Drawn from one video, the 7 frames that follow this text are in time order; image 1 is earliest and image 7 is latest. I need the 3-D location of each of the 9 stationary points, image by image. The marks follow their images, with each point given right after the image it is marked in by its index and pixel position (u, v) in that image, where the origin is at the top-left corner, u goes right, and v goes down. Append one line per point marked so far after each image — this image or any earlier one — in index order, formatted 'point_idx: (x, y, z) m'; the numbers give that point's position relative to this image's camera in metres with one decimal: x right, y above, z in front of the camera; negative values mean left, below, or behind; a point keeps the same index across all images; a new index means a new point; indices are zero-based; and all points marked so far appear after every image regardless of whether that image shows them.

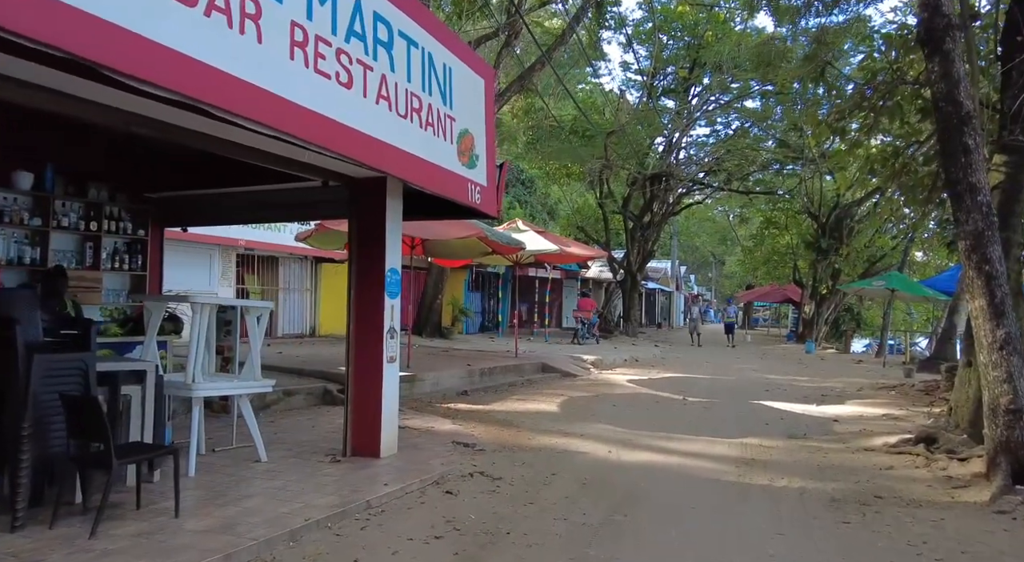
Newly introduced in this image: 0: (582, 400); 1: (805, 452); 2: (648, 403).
0: (+1.0, -1.7, +12.6) m
1: (+2.9, -1.7, +8.6) m
2: (+1.9, -1.7, +12.6) m
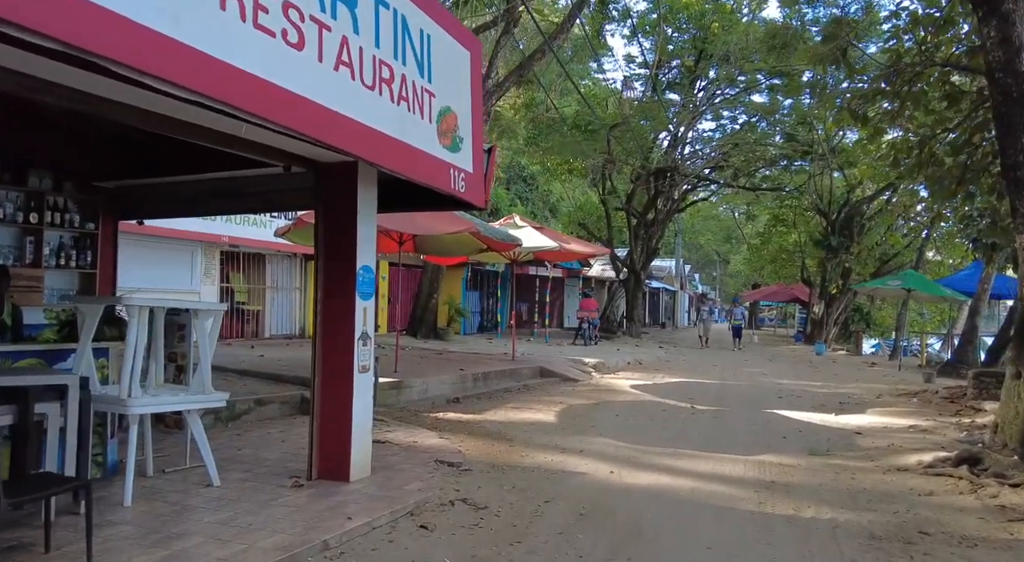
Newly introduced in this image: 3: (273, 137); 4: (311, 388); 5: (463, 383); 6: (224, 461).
0: (+0.9, -1.7, +11.7) m
1: (+2.8, -1.7, +7.7) m
2: (+1.9, -1.7, +11.7) m
3: (-1.6, +1.0, +6.1) m
4: (-1.5, -0.8, +6.6) m
5: (-0.7, -1.5, +12.7) m
6: (-2.4, -1.5, +7.5) m
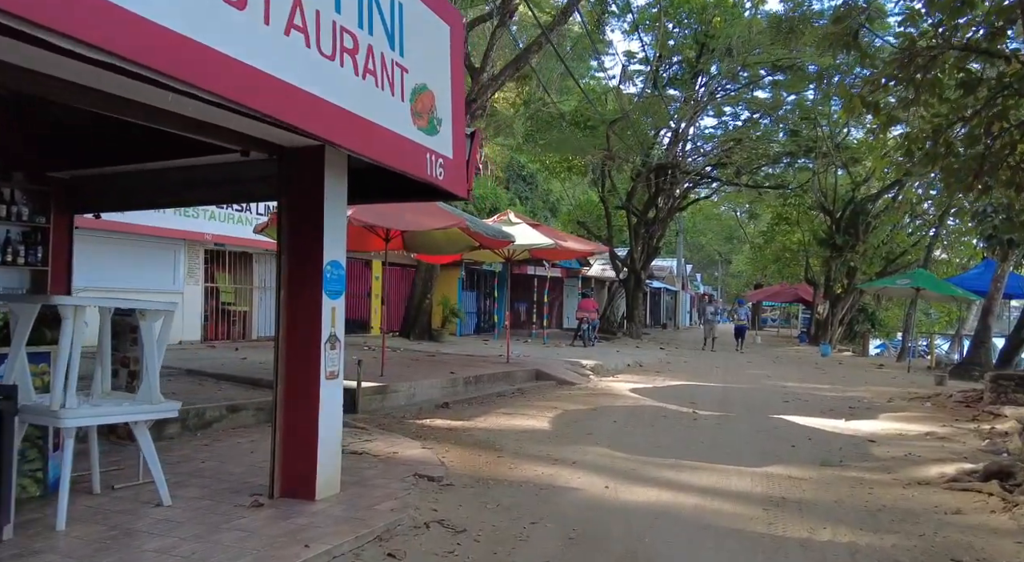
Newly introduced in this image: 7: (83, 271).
0: (+0.8, -1.7, +11.1) m
1: (+2.7, -1.7, +7.0) m
2: (+1.8, -1.7, +11.0) m
3: (-1.8, +1.0, +5.4) m
4: (-1.6, -0.8, +6.0) m
5: (-0.8, -1.5, +12.1) m
6: (-2.6, -1.5, +6.9) m
7: (-7.1, +0.2, +14.7) m
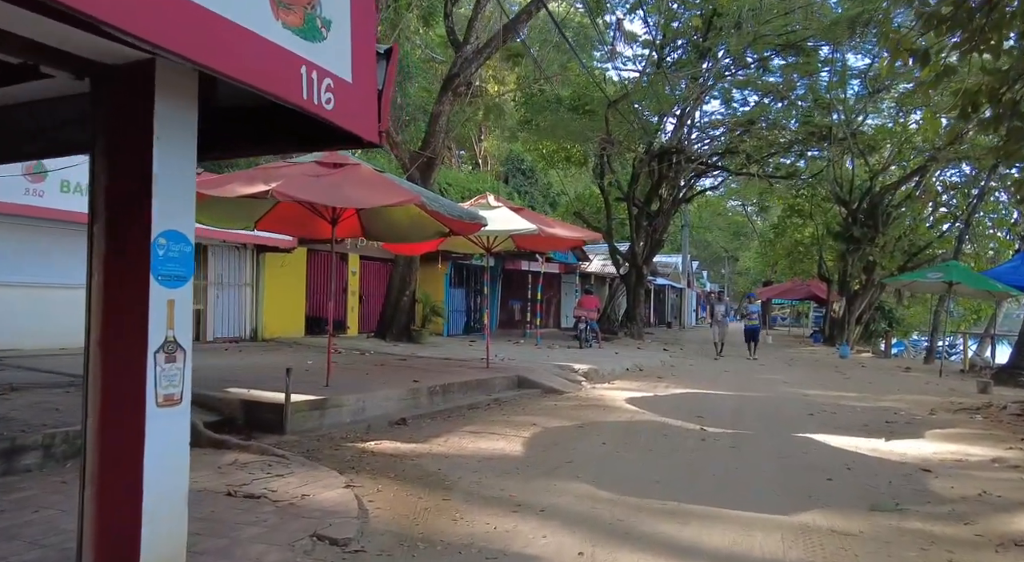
0: (+0.5, -1.6, +9.1) m
1: (+2.3, -1.5, +5.1) m
2: (+1.4, -1.6, +9.1) m
3: (-2.1, +1.1, +3.5) m
4: (-2.0, -0.7, +4.1) m
5: (-1.1, -1.3, +10.1) m
6: (-2.9, -1.4, +4.9) m
7: (-7.4, +0.3, +12.8) m
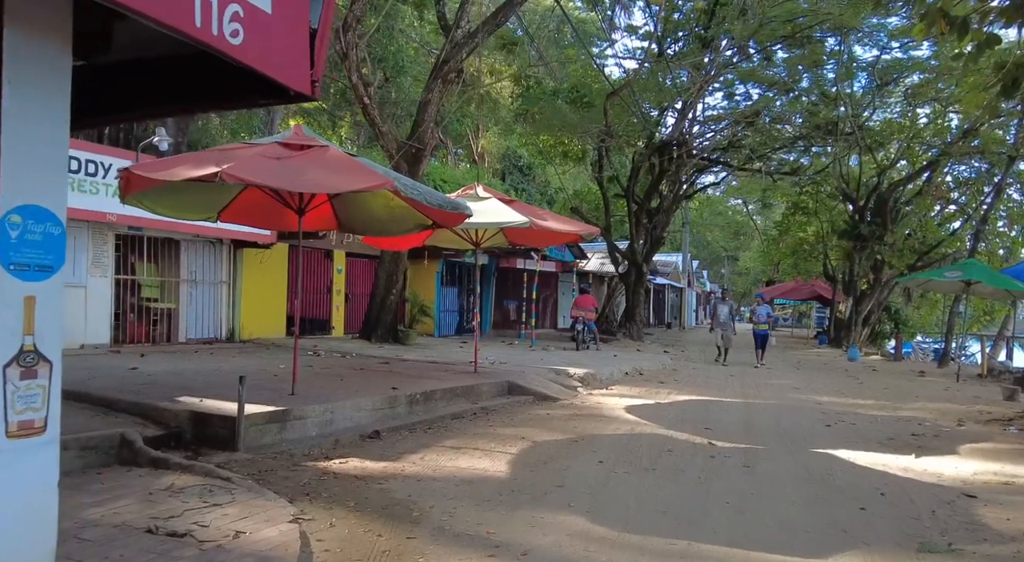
0: (+0.4, -1.5, +8.1) m
1: (+2.2, -1.5, +4.1) m
2: (+1.3, -1.6, +8.1) m
3: (-2.2, +1.1, +2.5) m
4: (-2.1, -0.7, +3.1) m
5: (-1.3, -1.3, +9.1) m
6: (-3.0, -1.4, +3.9) m
7: (-7.6, +0.3, +11.8) m
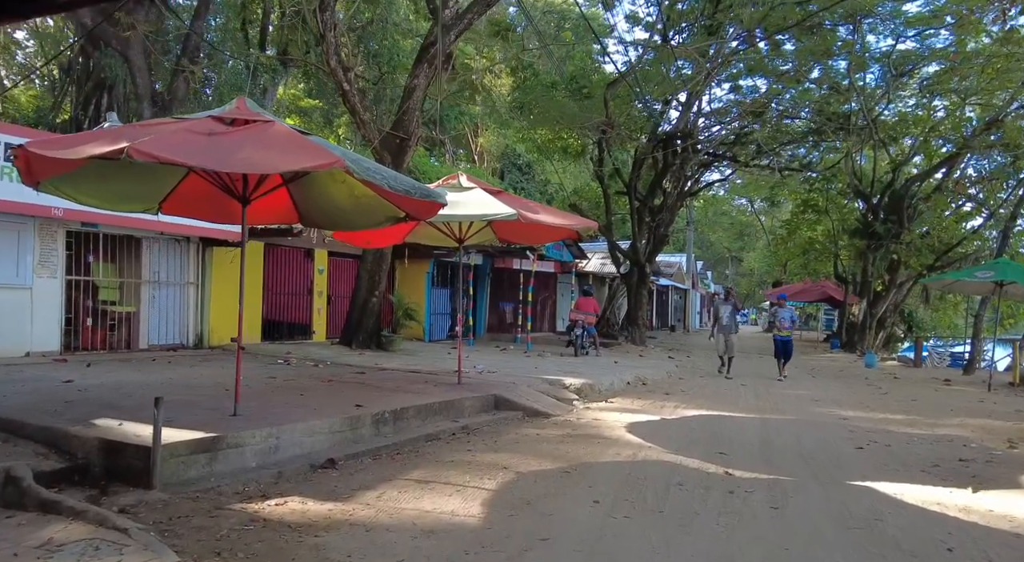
0: (+0.2, -1.5, +6.8) m
1: (+2.0, -1.5, +2.8) m
2: (+1.2, -1.6, +6.7) m
3: (-2.4, +1.1, +1.2) m
4: (-2.3, -0.7, +1.8) m
5: (-1.4, -1.3, +7.8) m
6: (-3.2, -1.4, +2.6) m
7: (-7.7, +0.3, +10.5) m
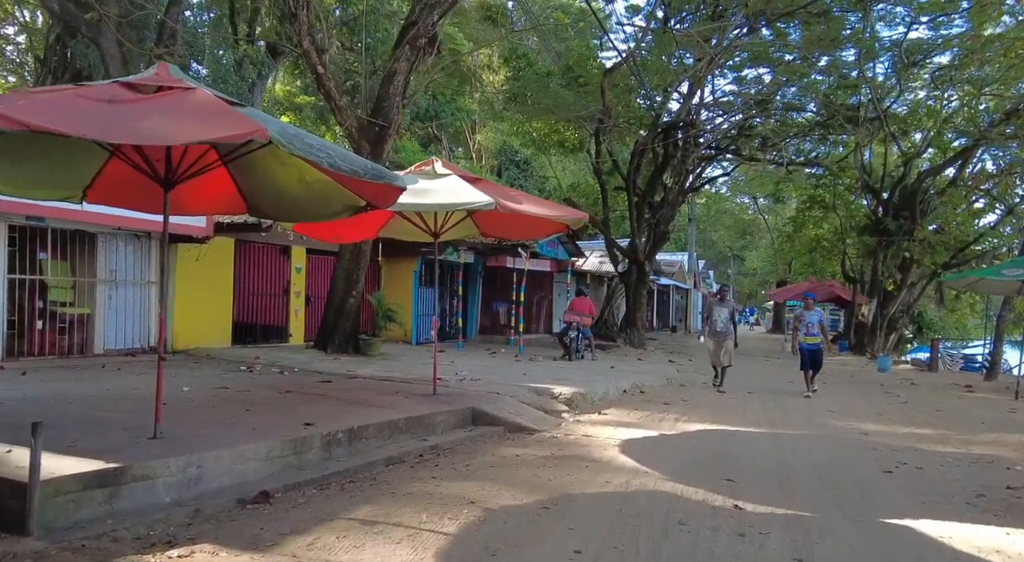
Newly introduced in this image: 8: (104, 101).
0: (0.0, -1.5, +5.7) m
1: (+1.8, -1.5, +1.6) m
2: (+0.9, -1.6, +5.6) m
3: (-2.6, +1.2, 0.0) m
4: (-2.5, -0.6, +0.6) m
5: (-1.6, -1.3, +6.7) m
6: (-3.4, -1.4, +1.5) m
7: (-7.9, +0.3, +9.3) m
8: (-2.5, +1.1, +5.4) m
